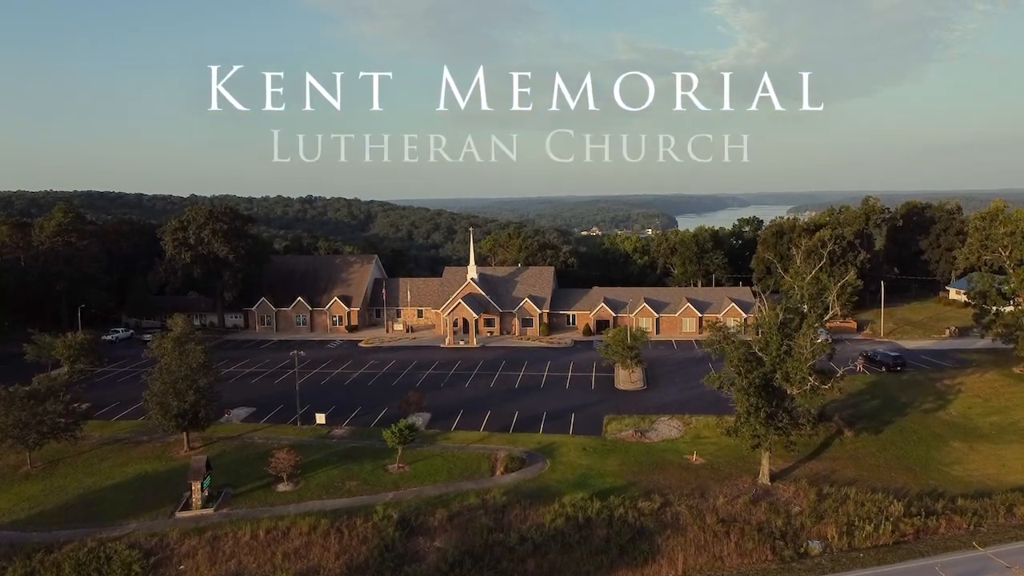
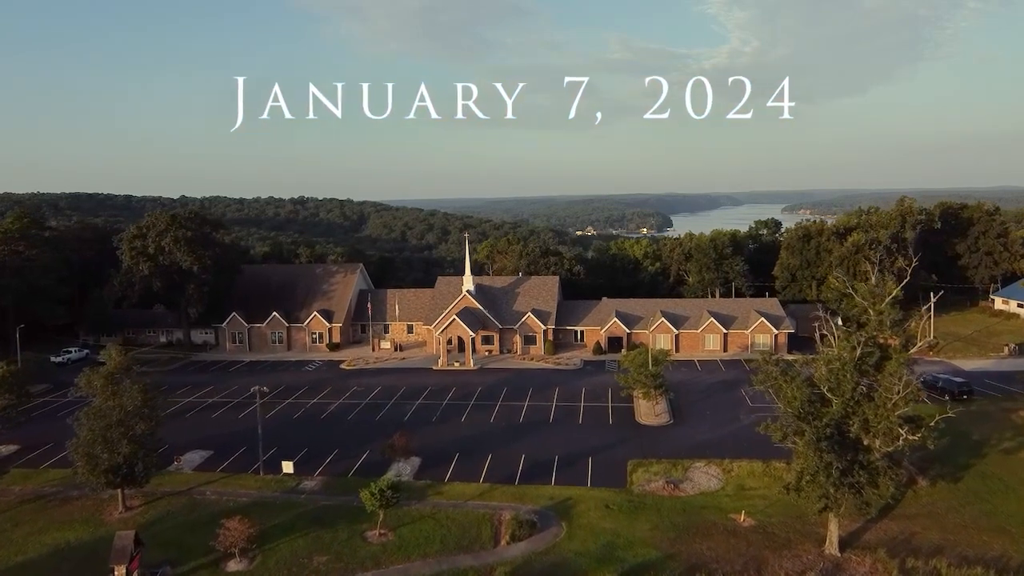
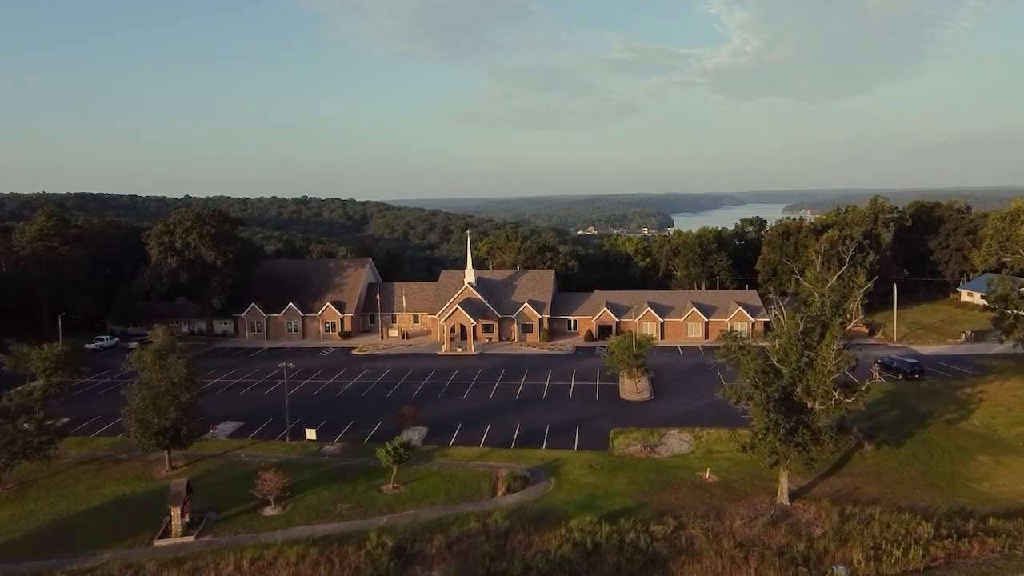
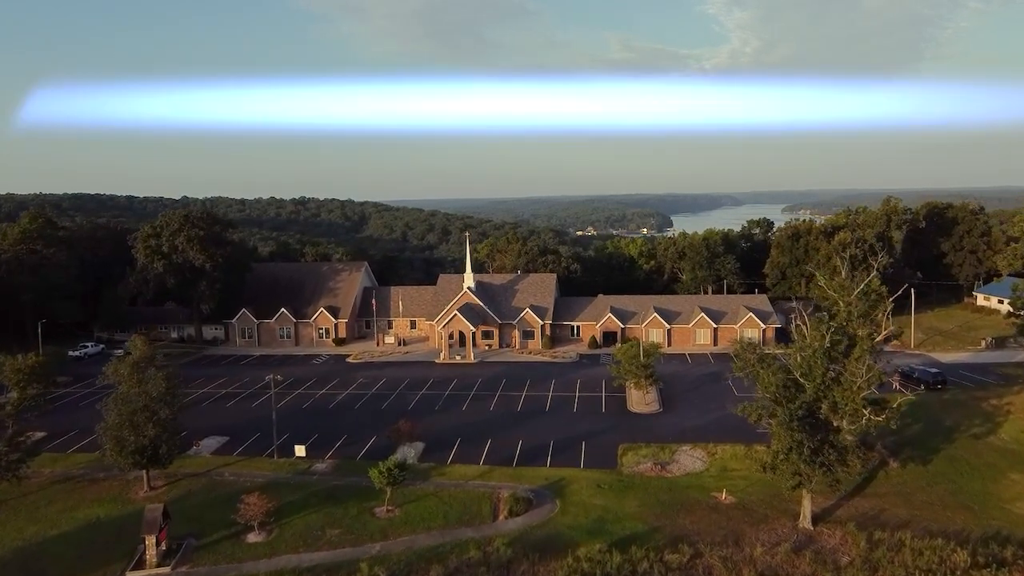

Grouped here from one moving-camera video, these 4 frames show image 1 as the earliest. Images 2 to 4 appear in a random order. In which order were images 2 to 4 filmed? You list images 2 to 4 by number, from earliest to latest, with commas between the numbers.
3, 4, 2
